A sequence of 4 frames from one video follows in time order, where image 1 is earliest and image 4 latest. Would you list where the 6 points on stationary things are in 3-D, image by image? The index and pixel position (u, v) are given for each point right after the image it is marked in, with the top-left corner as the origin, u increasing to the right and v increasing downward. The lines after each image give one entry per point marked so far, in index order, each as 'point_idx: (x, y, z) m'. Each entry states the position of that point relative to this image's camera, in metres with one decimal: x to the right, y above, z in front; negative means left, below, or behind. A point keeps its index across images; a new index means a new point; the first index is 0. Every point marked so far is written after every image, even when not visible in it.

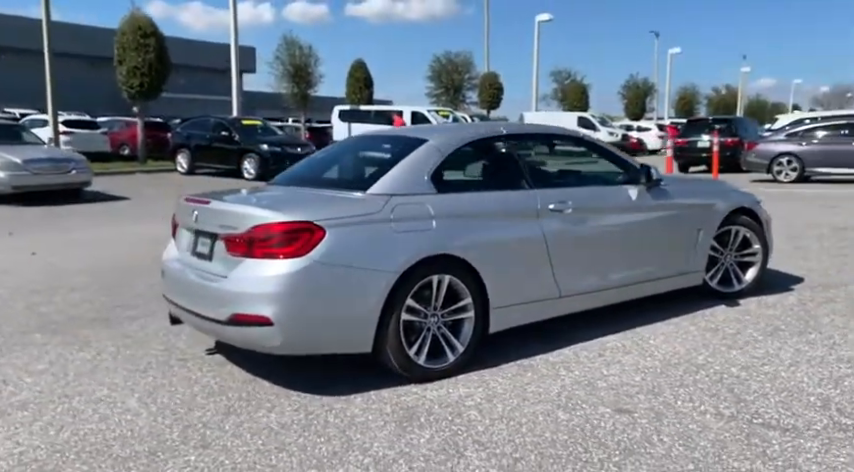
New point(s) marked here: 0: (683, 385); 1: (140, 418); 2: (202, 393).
0: (+1.6, -0.9, +4.1) m
1: (-1.4, -0.9, +3.6) m
2: (-1.2, -0.9, +4.0) m
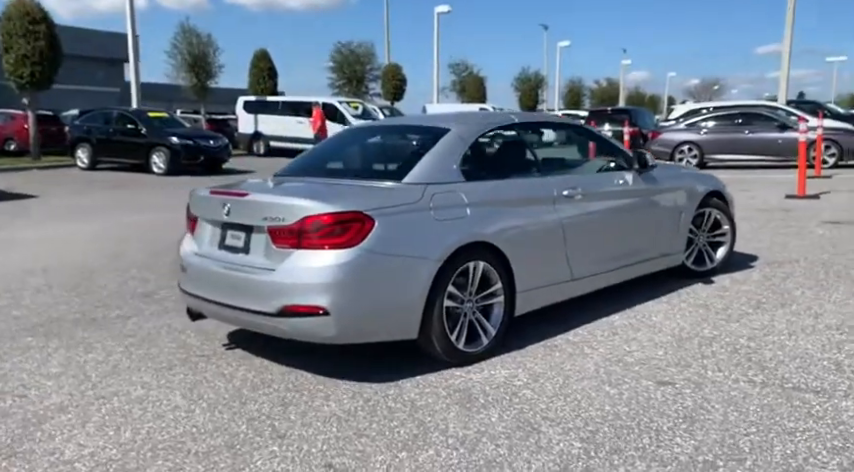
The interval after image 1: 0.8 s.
0: (+1.8, -0.8, +4.4) m
1: (-1.1, -0.9, +3.6) m
2: (-1.0, -0.8, +3.9) m
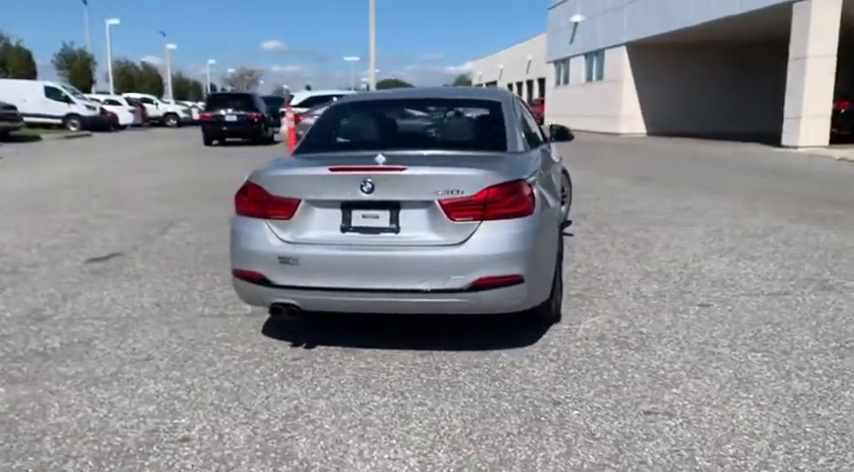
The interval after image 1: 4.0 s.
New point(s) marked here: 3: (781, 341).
0: (+2.0, -0.4, +5.6) m
1: (0.0, -0.8, +3.3) m
2: (0.0, -0.7, +3.7) m
3: (+2.1, -0.6, +4.2) m
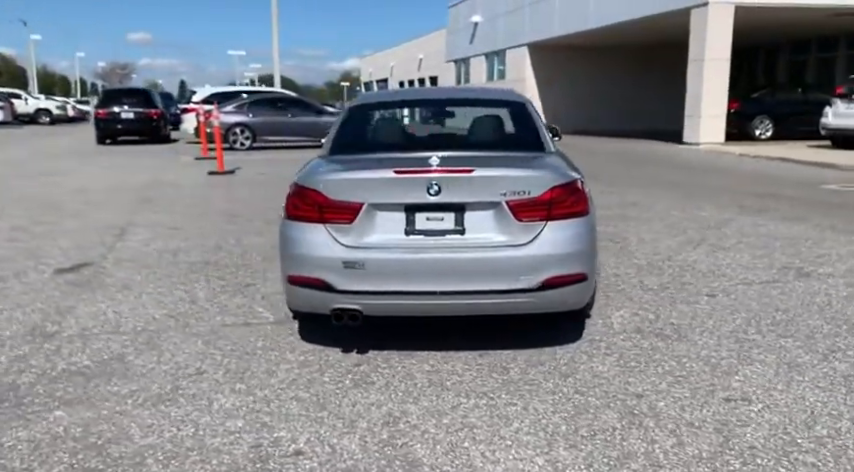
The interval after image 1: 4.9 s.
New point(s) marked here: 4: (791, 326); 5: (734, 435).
0: (+2.1, -0.3, +5.9) m
1: (+0.5, -0.8, +3.3) m
2: (+0.3, -0.7, +3.7) m
3: (+2.4, -0.6, +4.5) m
4: (+2.3, -0.6, +4.5) m
5: (+1.3, -0.8, +3.0) m
